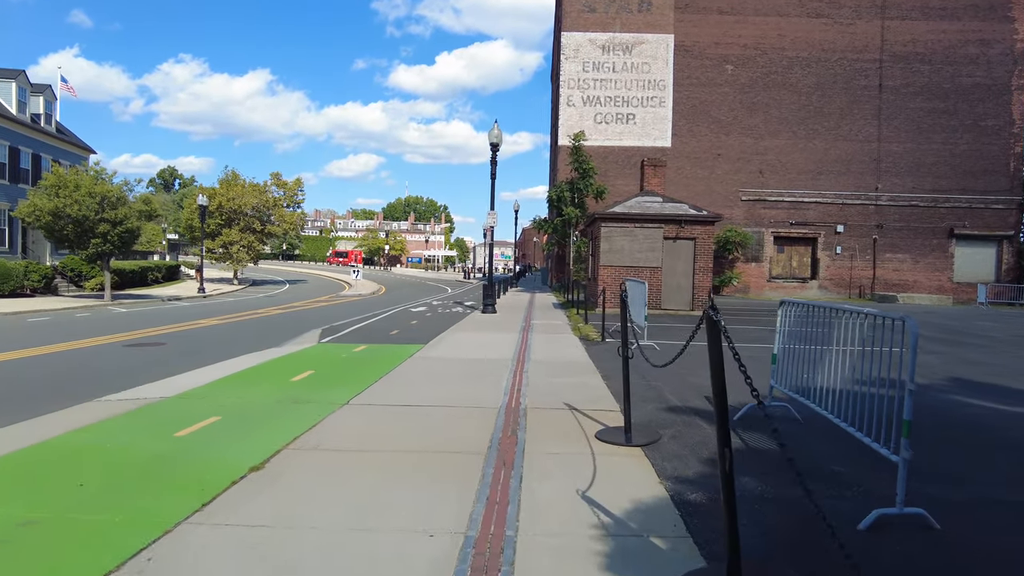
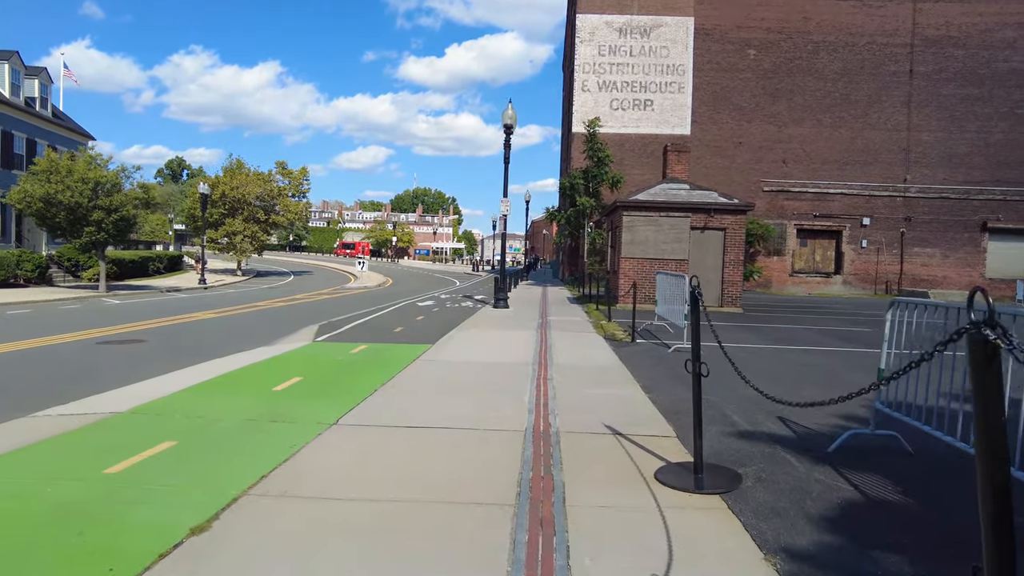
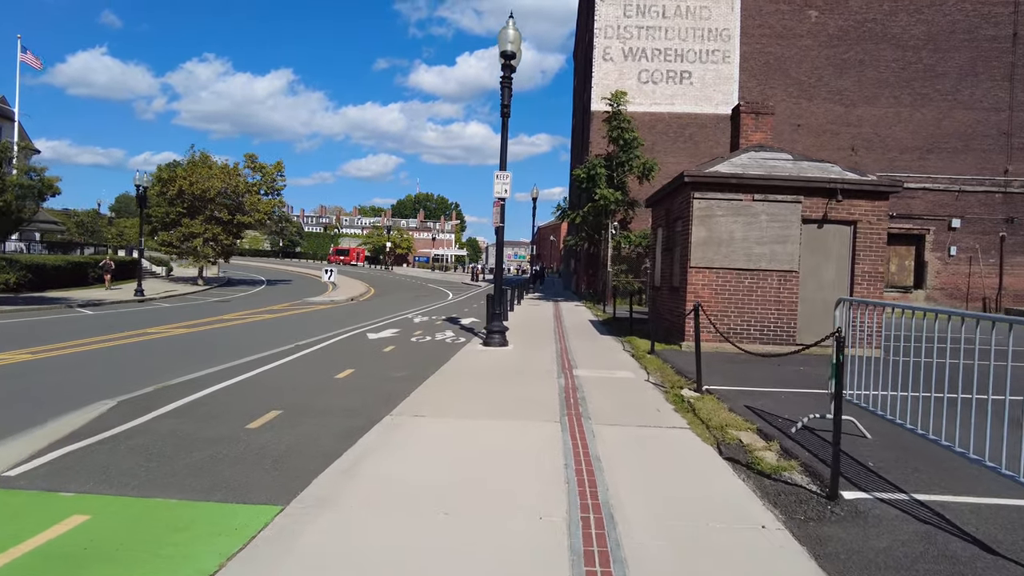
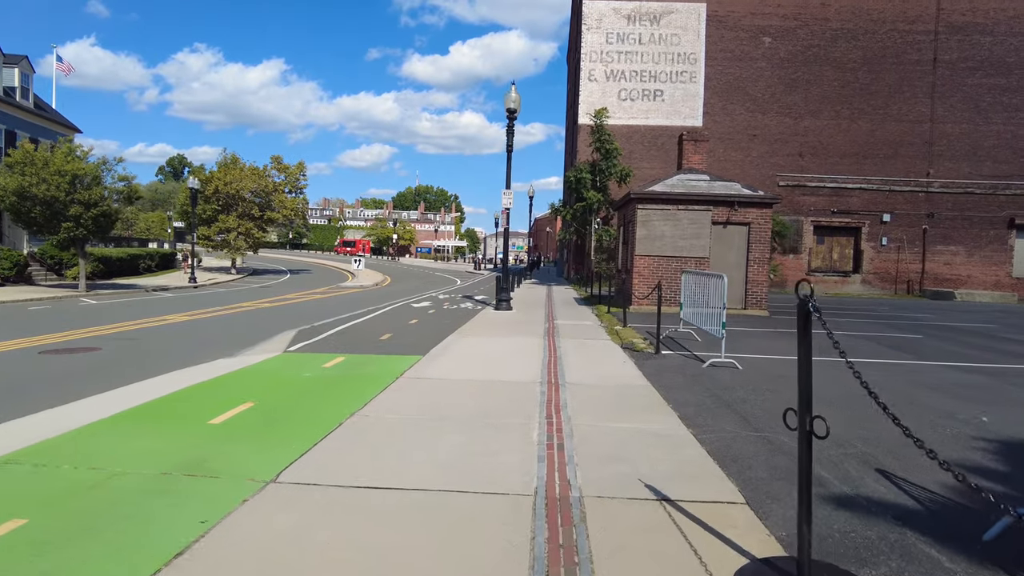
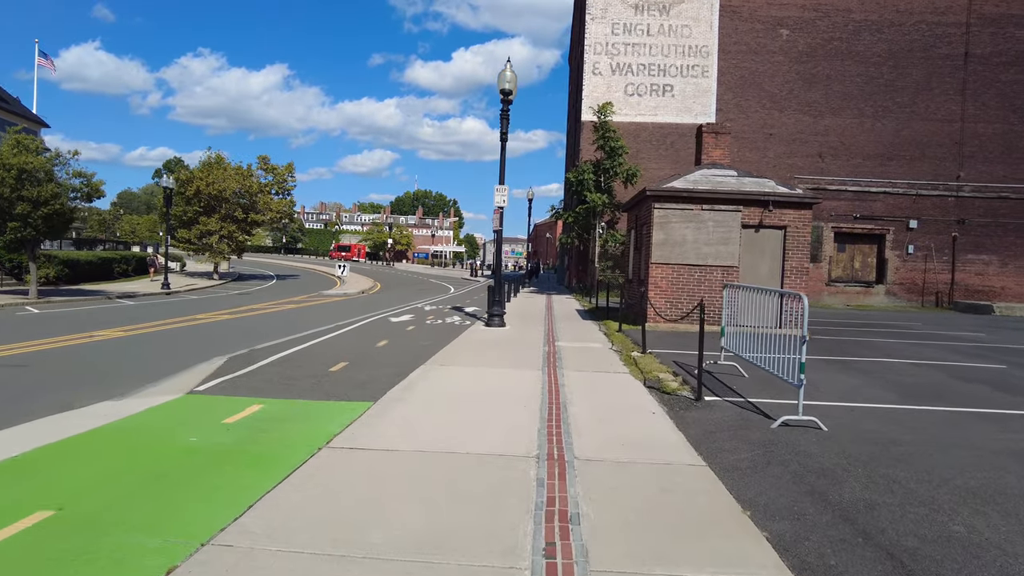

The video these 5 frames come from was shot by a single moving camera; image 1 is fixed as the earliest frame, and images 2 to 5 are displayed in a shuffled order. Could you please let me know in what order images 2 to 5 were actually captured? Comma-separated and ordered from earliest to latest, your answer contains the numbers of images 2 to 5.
2, 4, 5, 3
